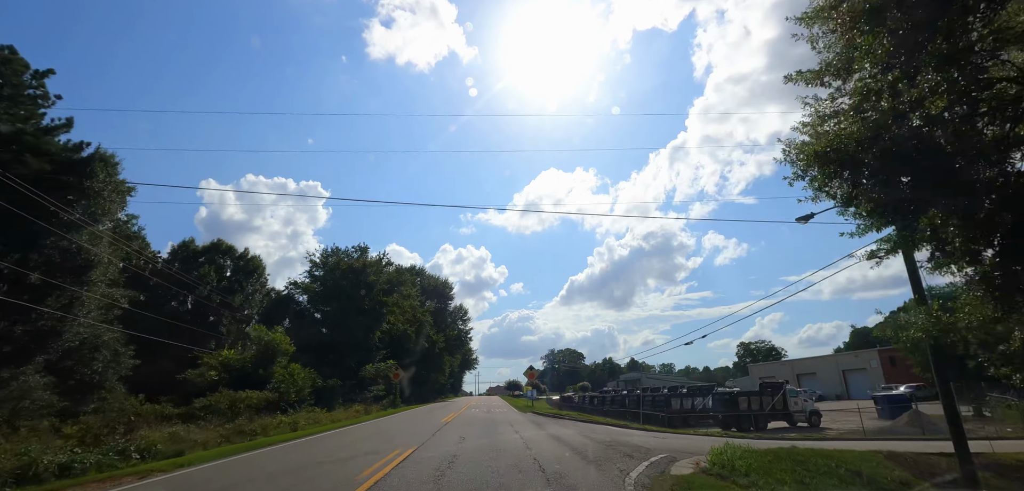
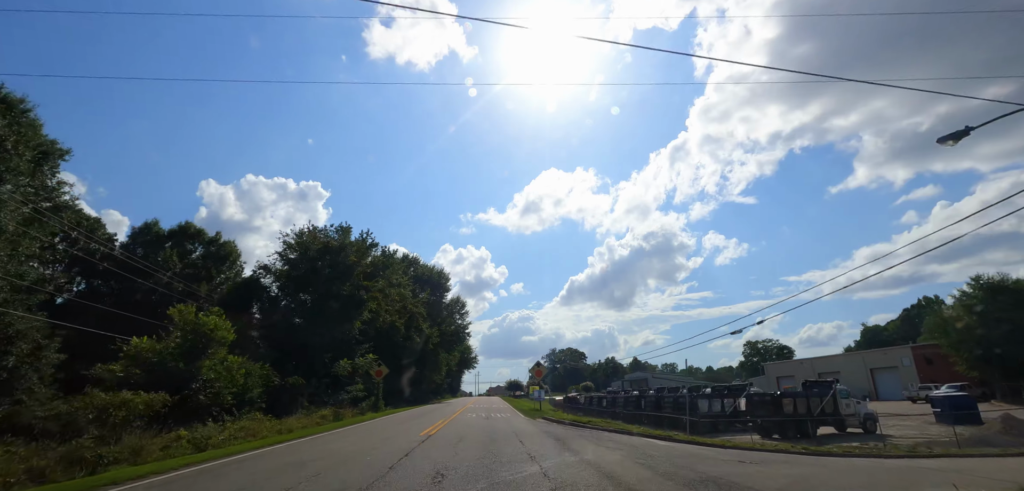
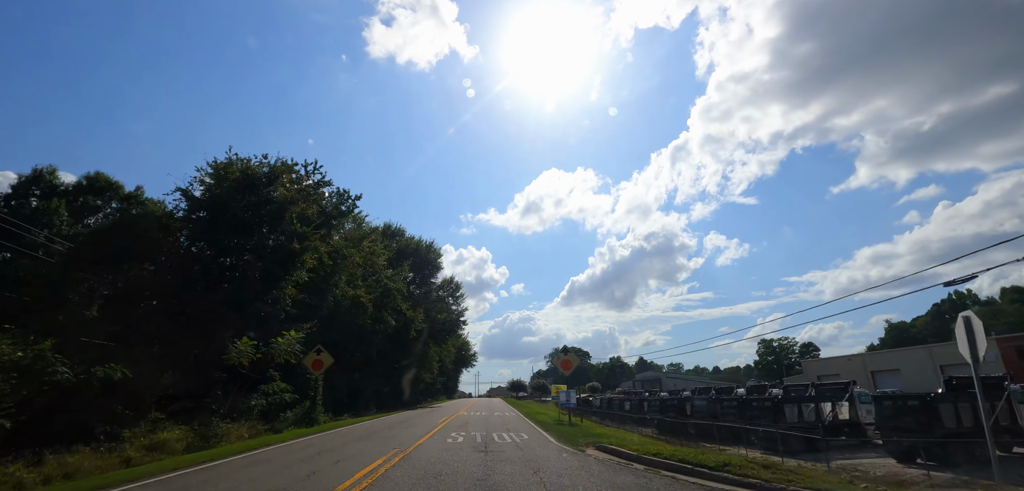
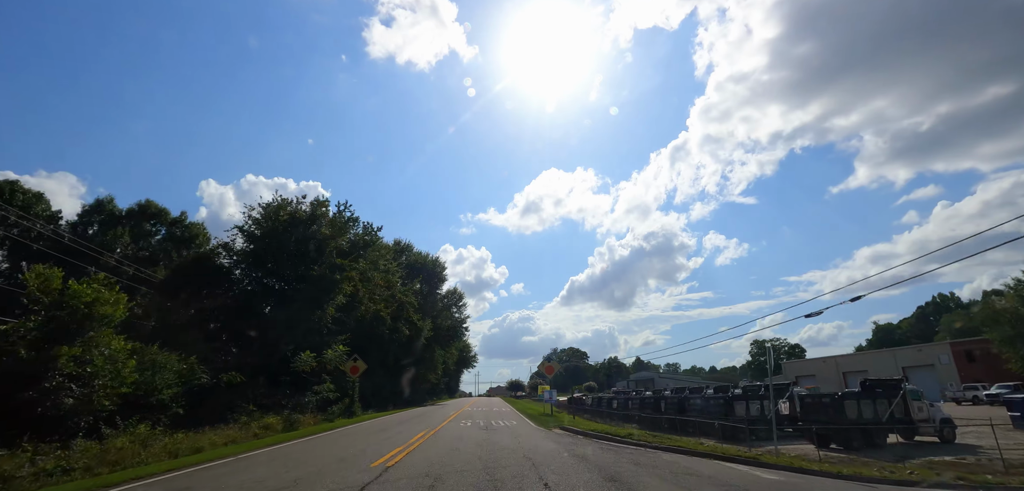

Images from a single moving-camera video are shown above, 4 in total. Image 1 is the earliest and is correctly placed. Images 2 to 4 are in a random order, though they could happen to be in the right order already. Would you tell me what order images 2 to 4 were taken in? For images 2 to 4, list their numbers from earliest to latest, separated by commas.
2, 4, 3
